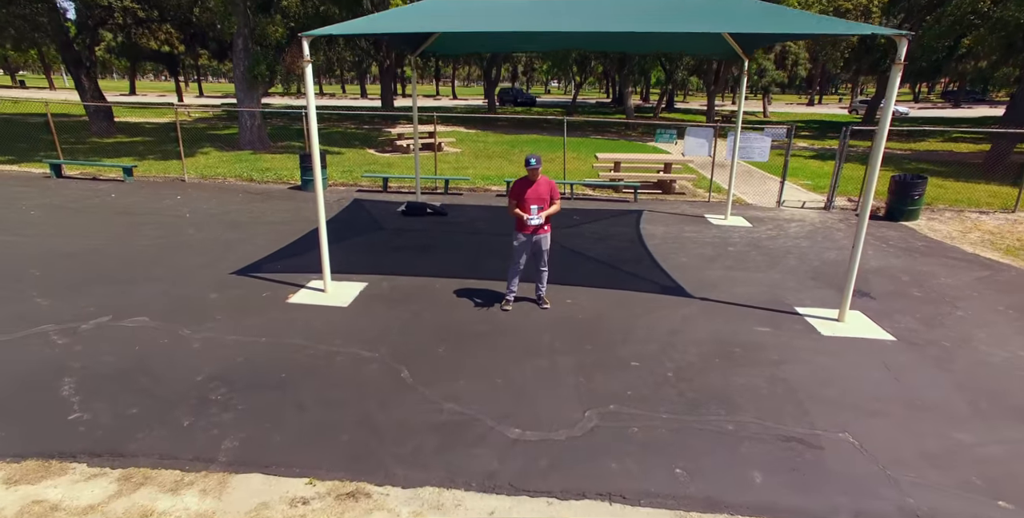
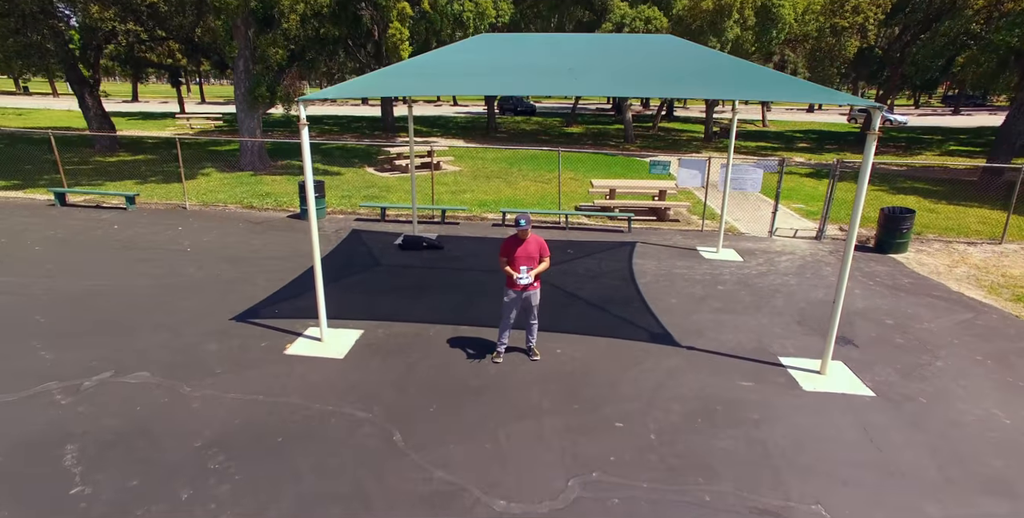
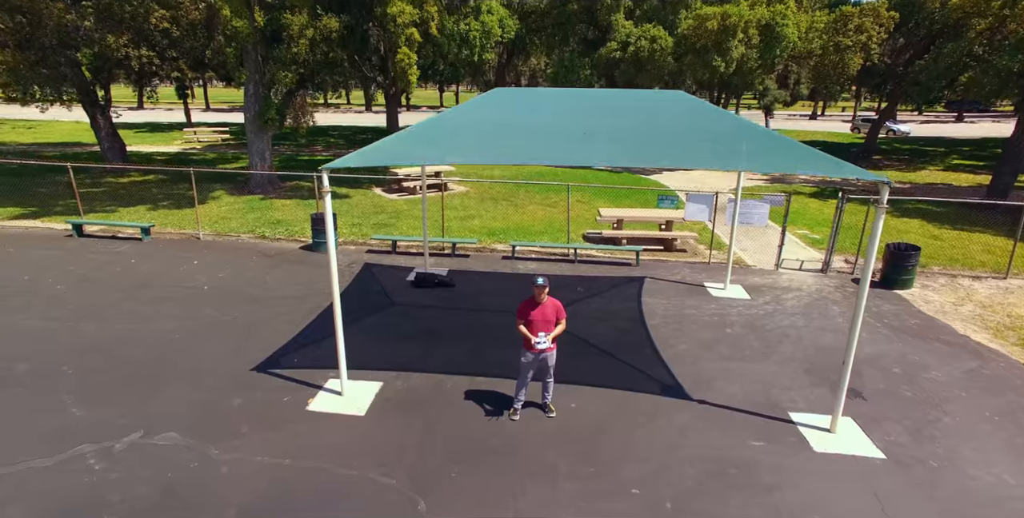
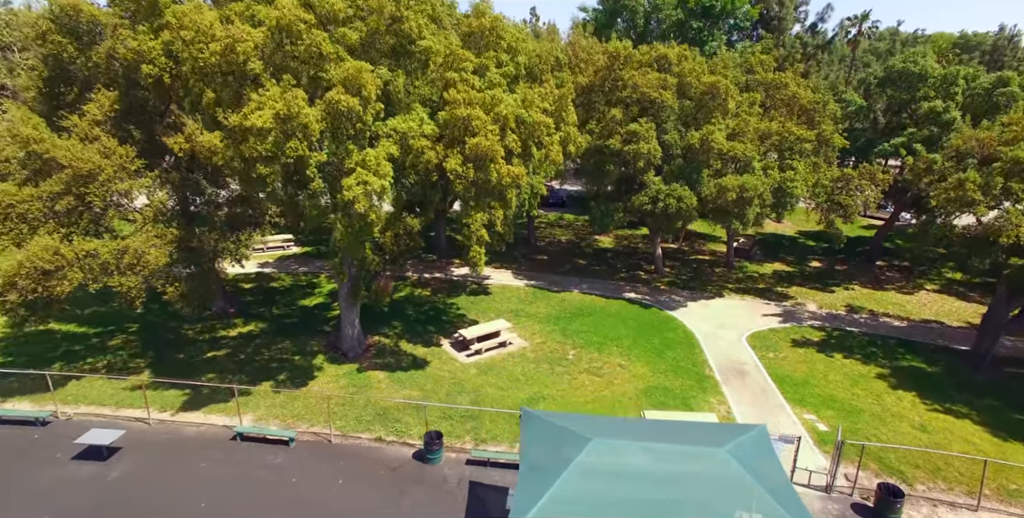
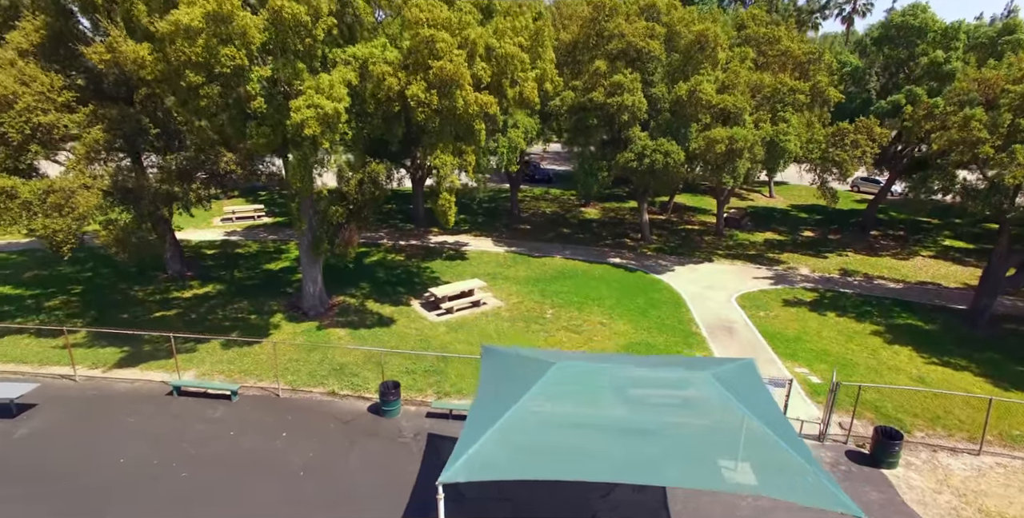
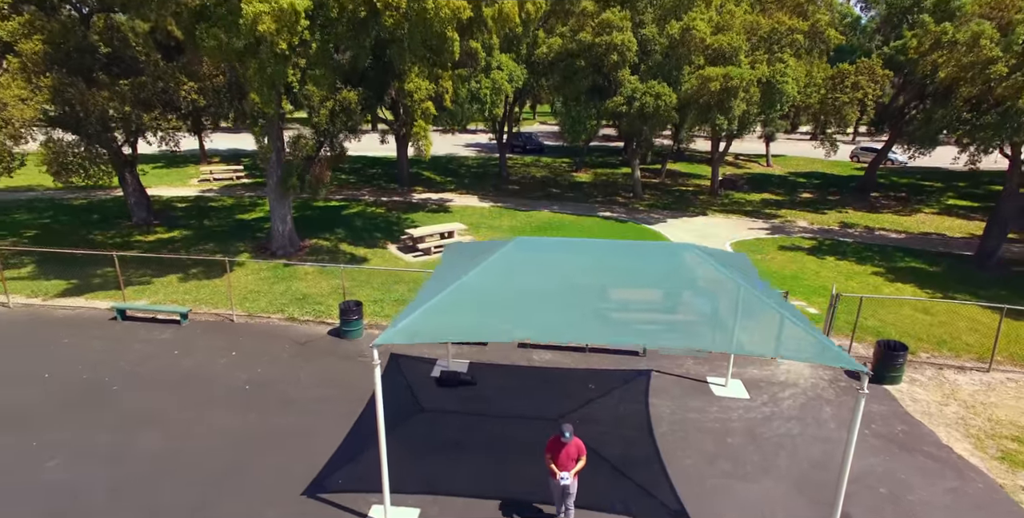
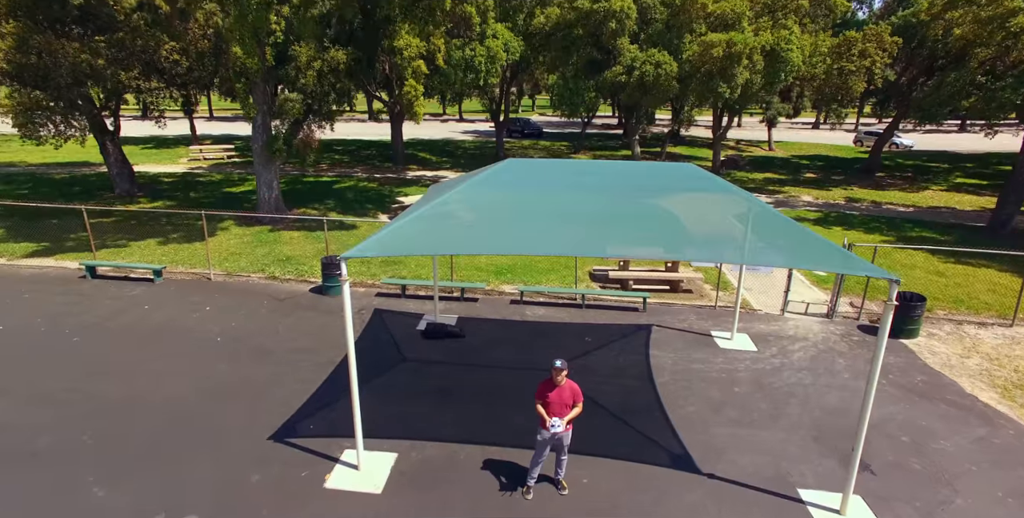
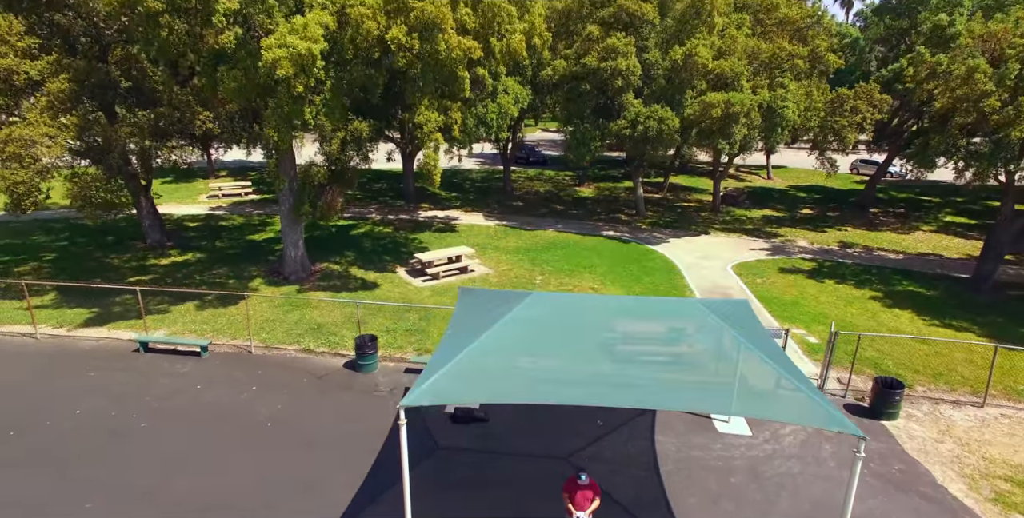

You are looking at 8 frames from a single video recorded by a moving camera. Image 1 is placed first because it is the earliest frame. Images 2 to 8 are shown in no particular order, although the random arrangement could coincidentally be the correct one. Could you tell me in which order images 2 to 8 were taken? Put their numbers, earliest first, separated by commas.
2, 3, 7, 6, 8, 5, 4
